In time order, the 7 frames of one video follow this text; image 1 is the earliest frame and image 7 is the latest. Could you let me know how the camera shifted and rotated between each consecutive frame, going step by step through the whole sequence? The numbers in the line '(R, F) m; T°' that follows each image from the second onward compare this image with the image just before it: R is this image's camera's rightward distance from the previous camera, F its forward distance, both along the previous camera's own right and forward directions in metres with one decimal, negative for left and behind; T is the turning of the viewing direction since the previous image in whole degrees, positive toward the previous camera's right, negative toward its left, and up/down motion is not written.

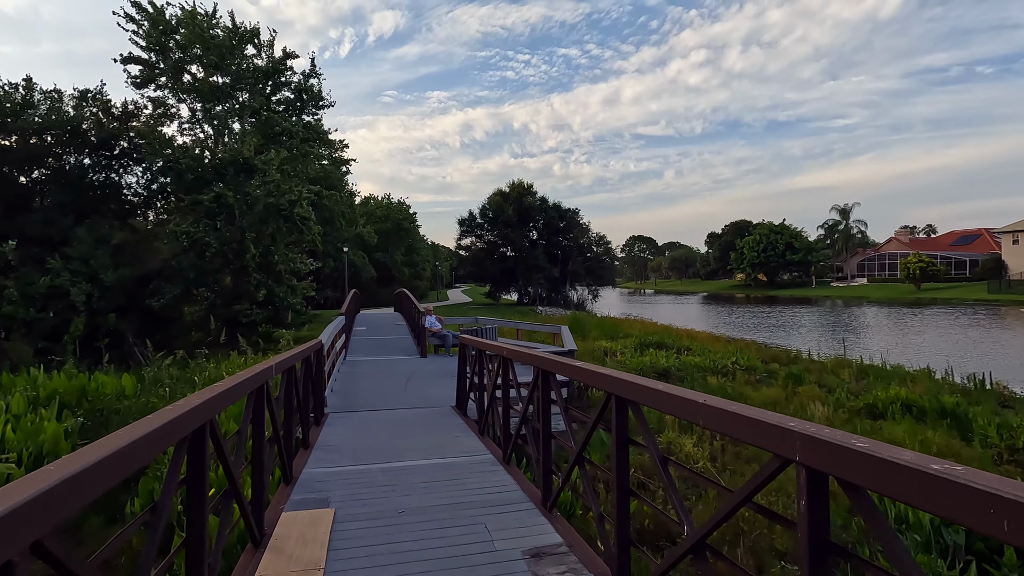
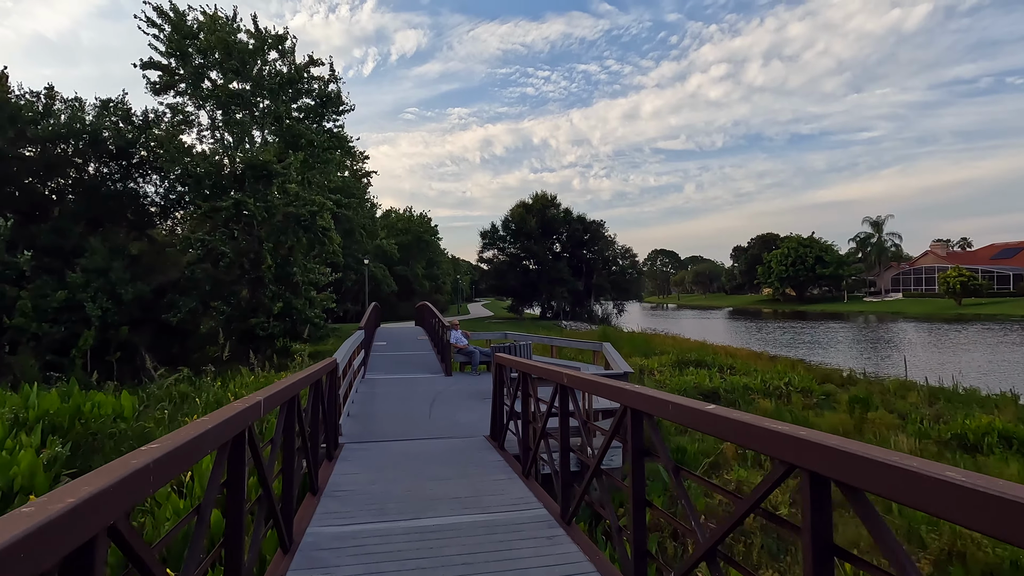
(-0.3, +1.2) m; -2°
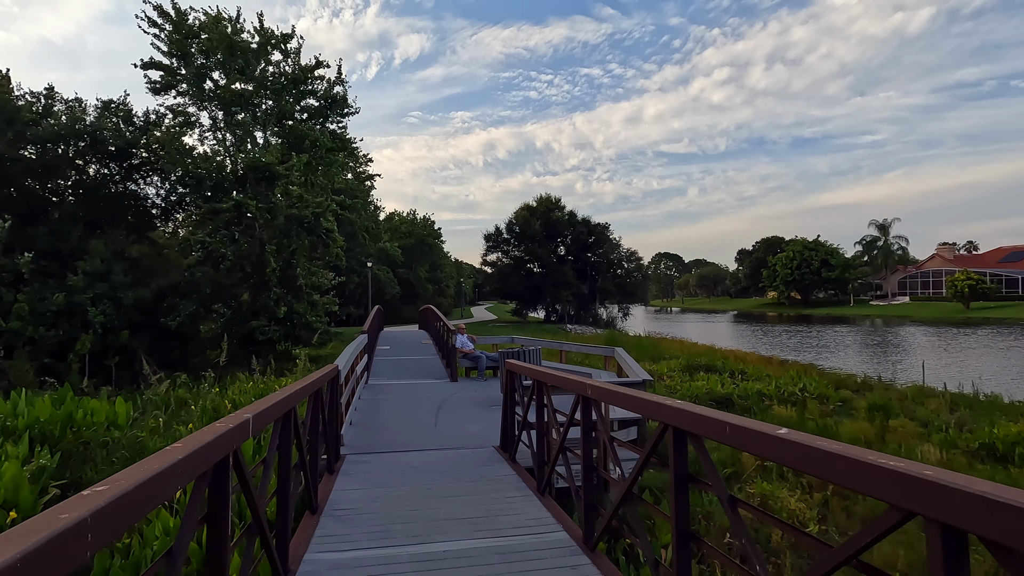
(-0.1, +0.4) m; 0°
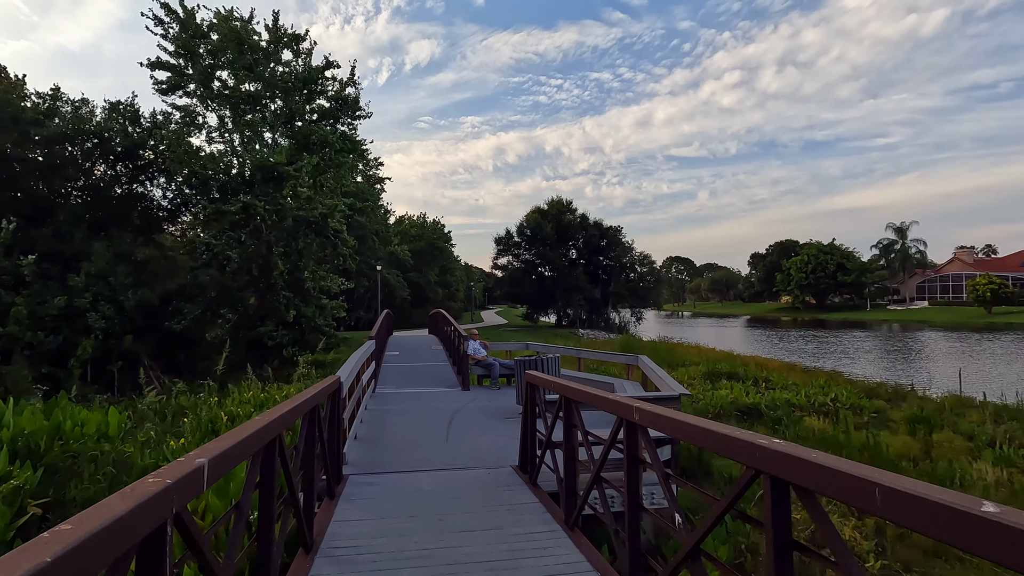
(-0.1, +0.7) m; -1°
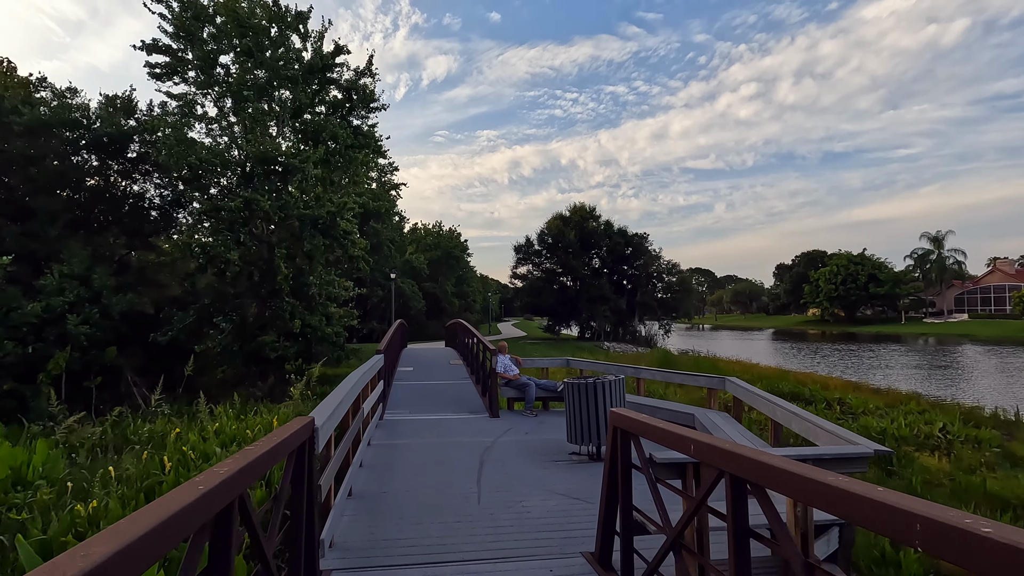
(-0.4, +2.4) m; -1°
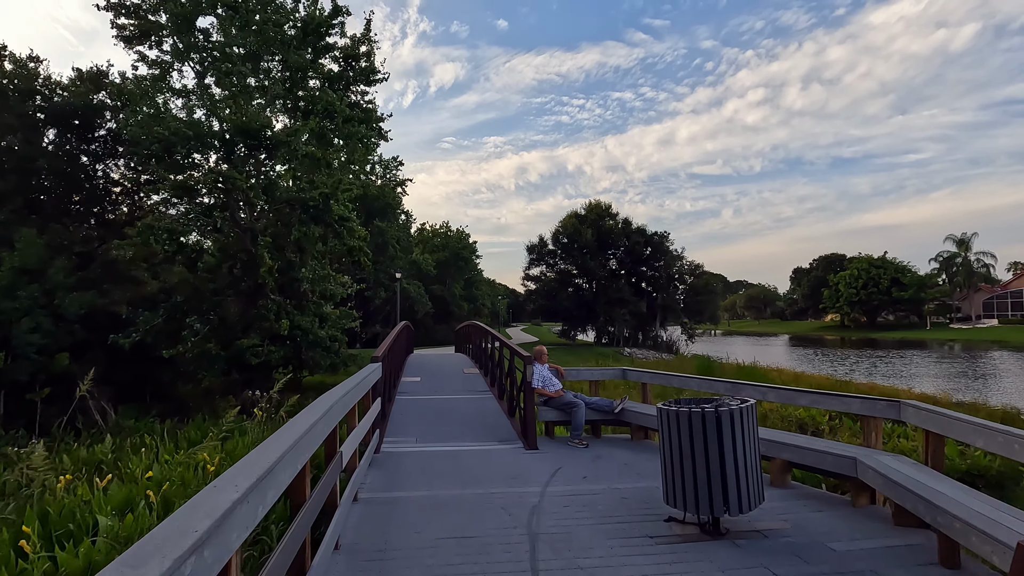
(-0.5, +2.7) m; -1°
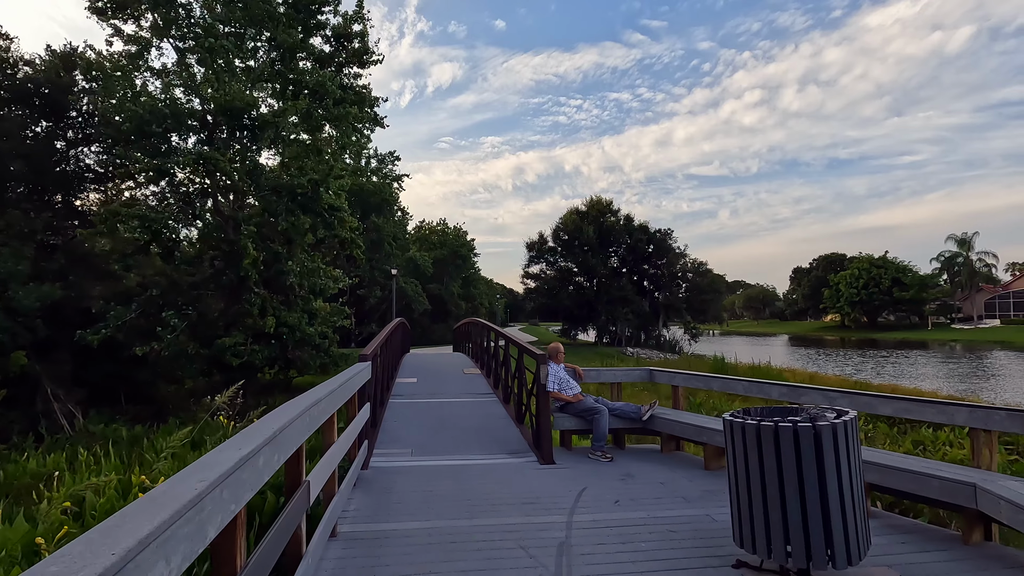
(-0.2, +1.1) m; 0°
